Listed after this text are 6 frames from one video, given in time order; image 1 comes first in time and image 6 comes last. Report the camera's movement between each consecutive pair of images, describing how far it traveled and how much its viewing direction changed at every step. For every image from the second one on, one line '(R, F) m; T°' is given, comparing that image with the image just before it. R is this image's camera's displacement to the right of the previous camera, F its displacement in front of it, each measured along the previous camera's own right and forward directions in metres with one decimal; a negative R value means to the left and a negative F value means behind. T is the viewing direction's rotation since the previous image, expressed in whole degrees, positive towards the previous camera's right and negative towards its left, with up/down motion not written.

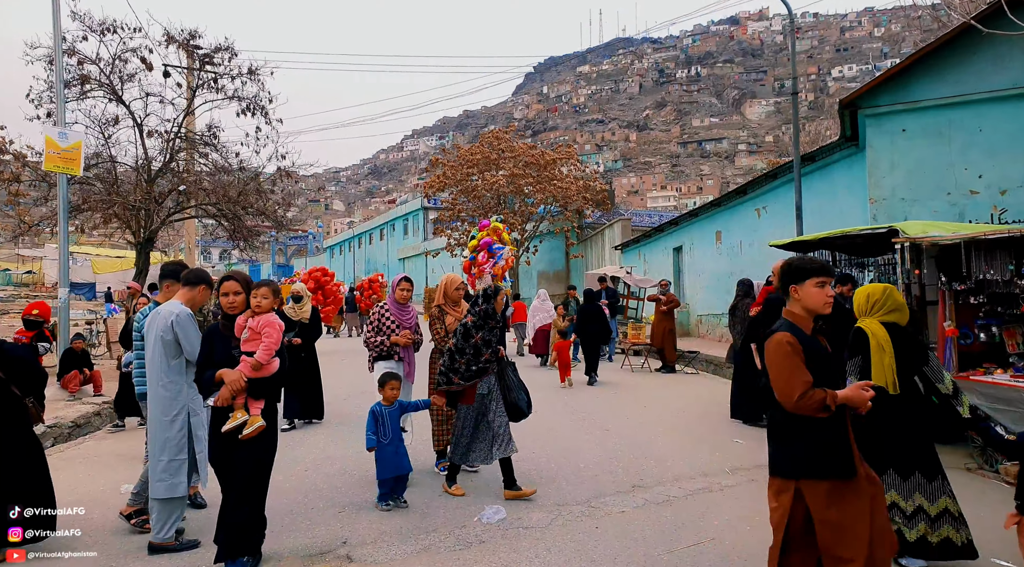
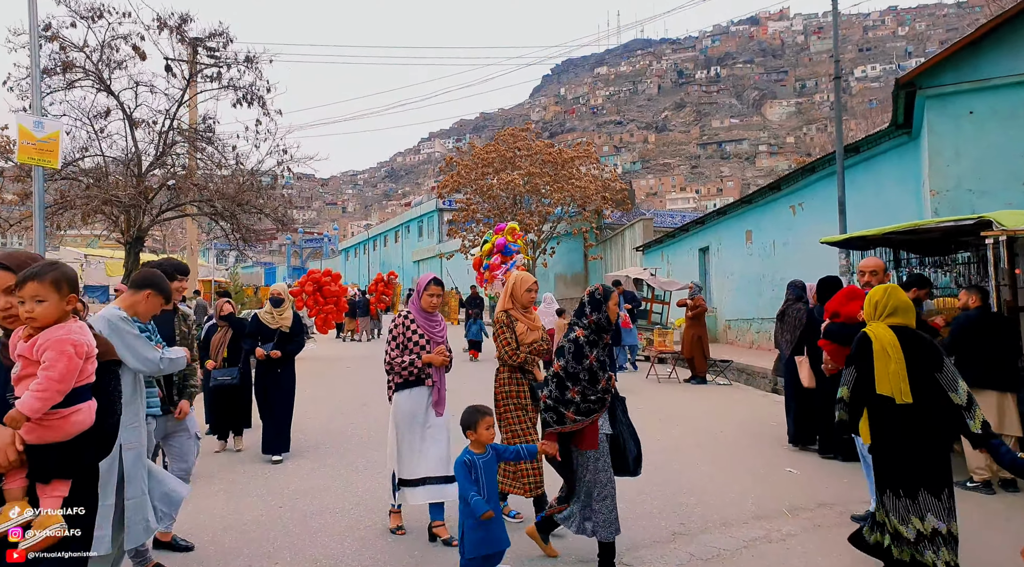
(0.0, +1.0) m; -1°
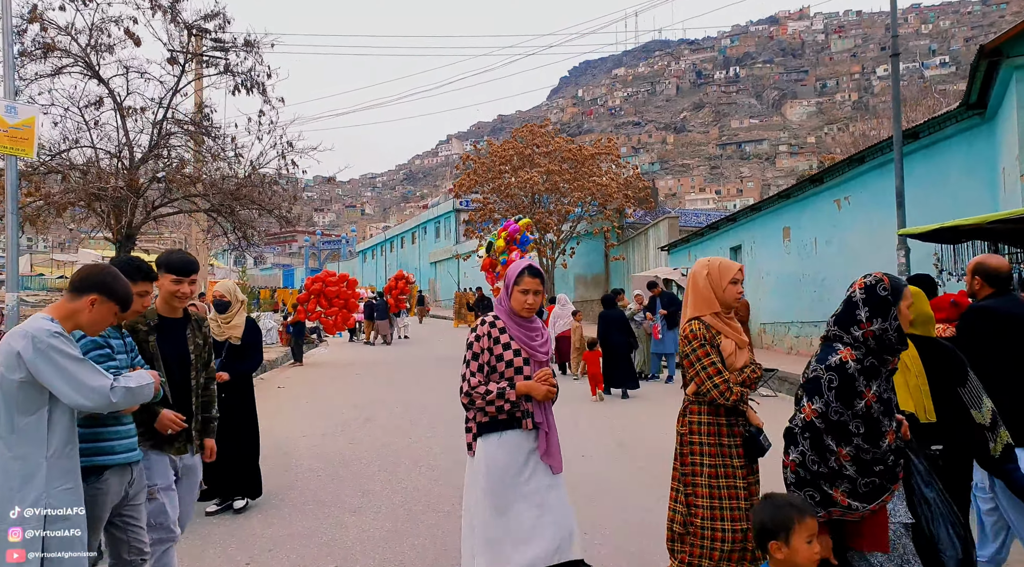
(-0.1, +1.1) m; -1°
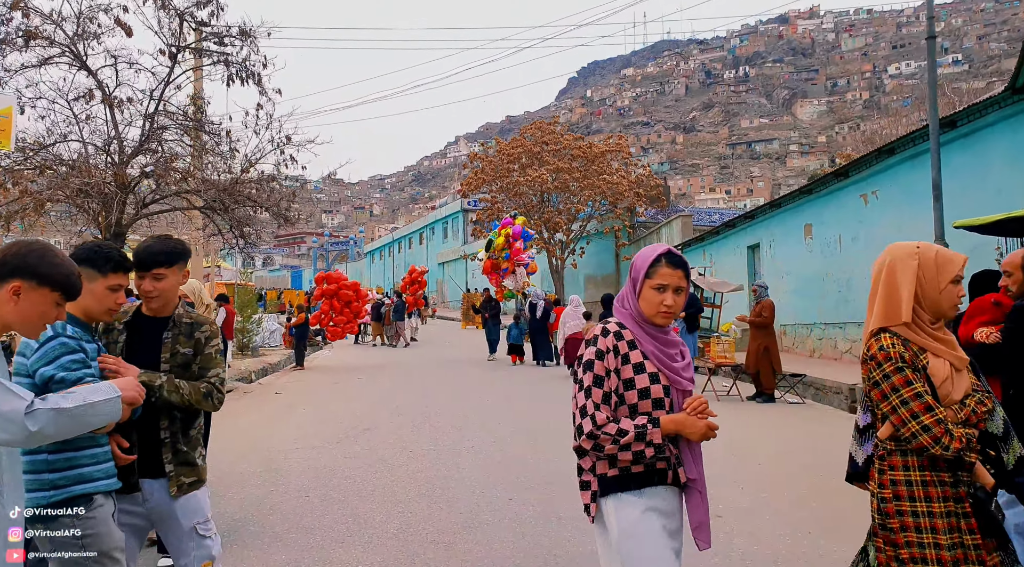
(0.0, +0.6) m; -1°
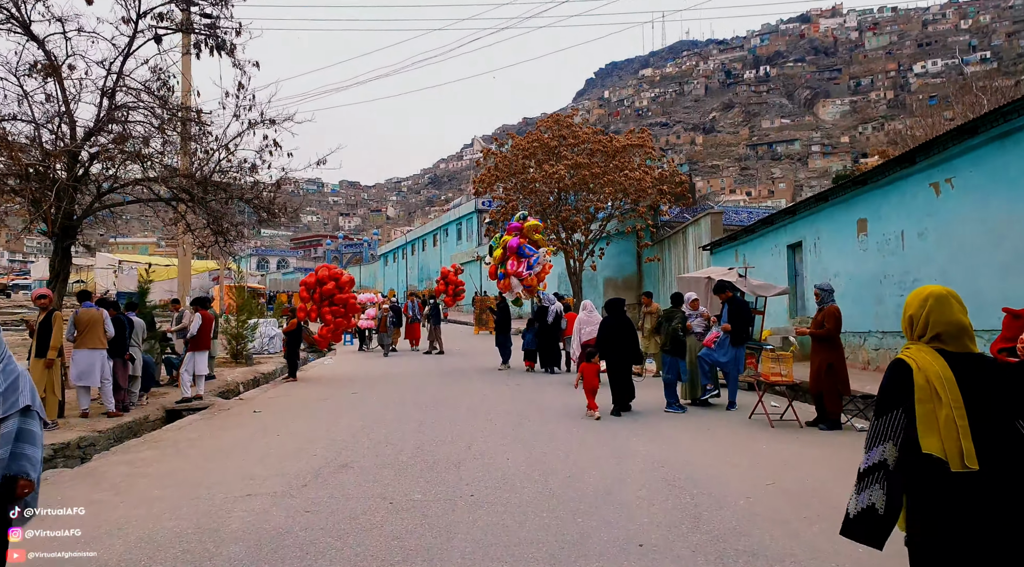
(+0.1, +1.6) m; -1°
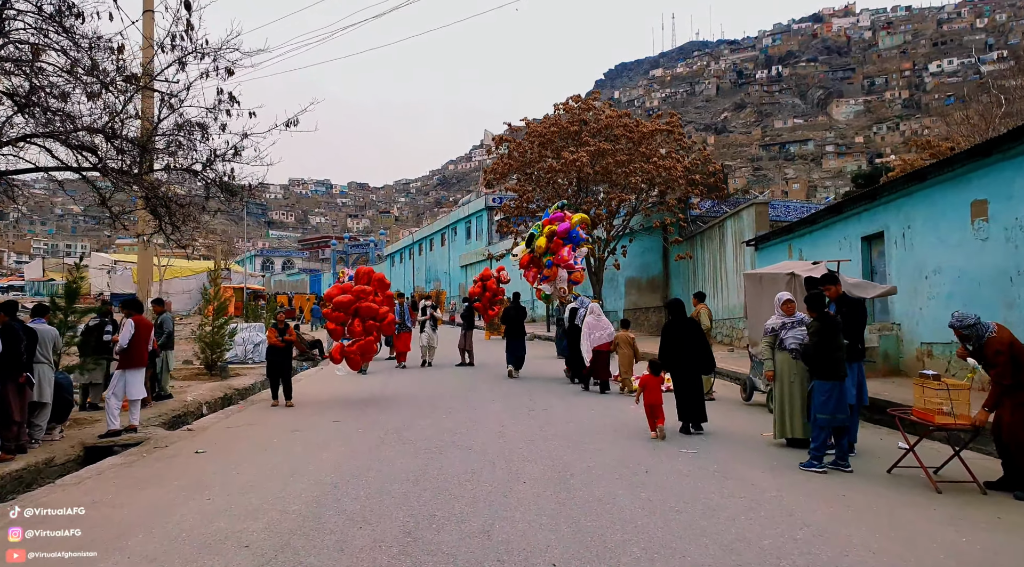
(-0.2, +2.7) m; -1°
